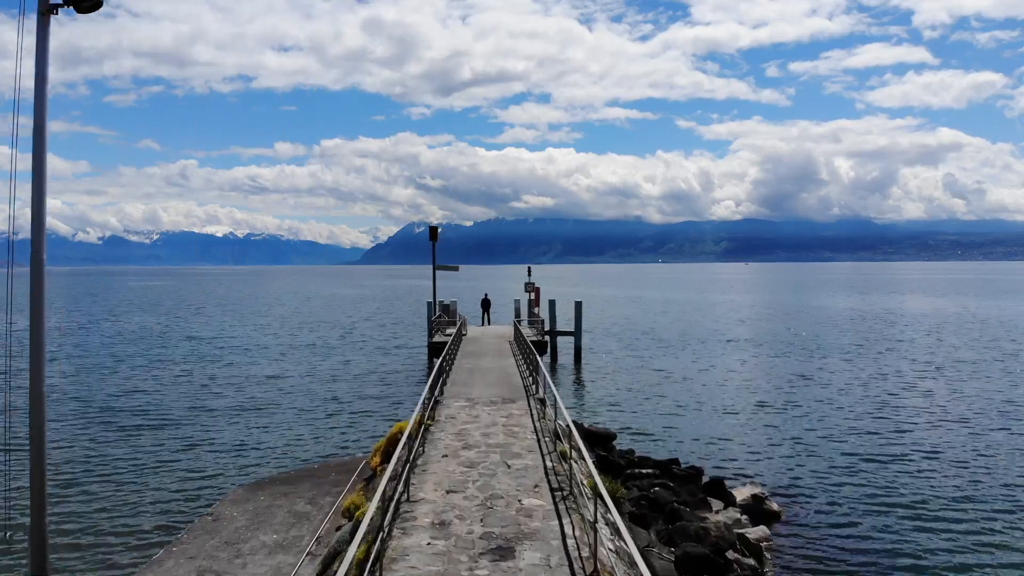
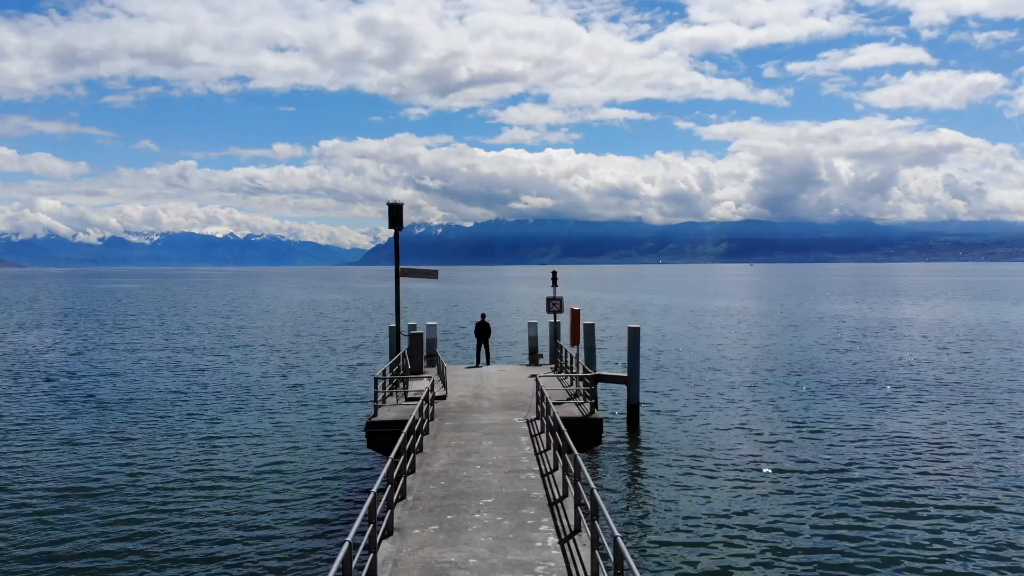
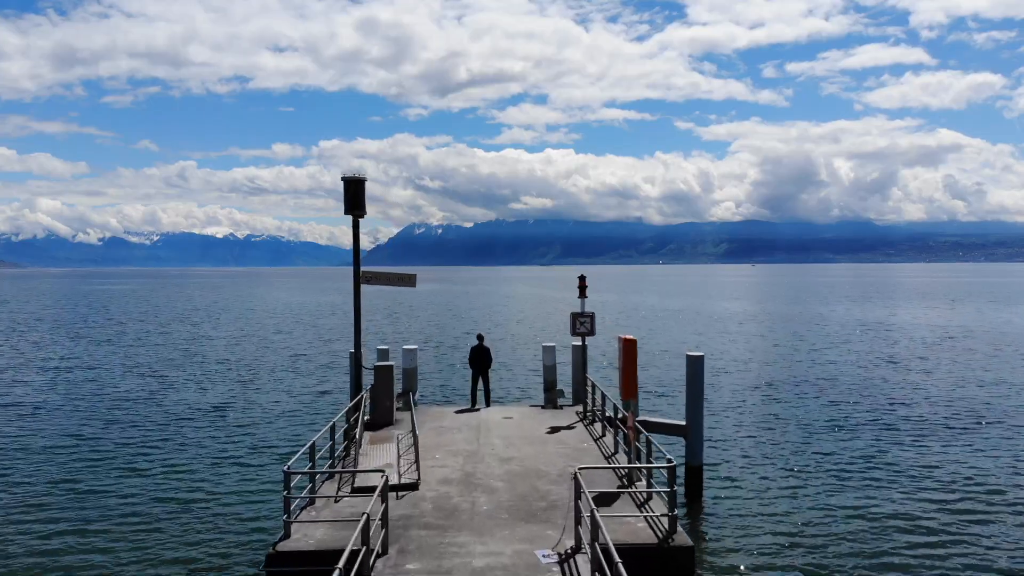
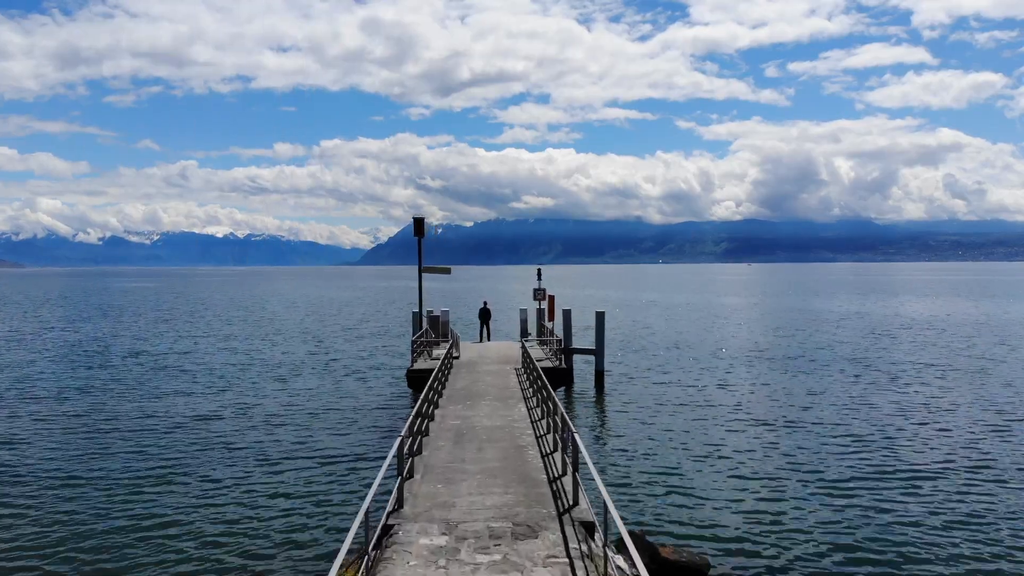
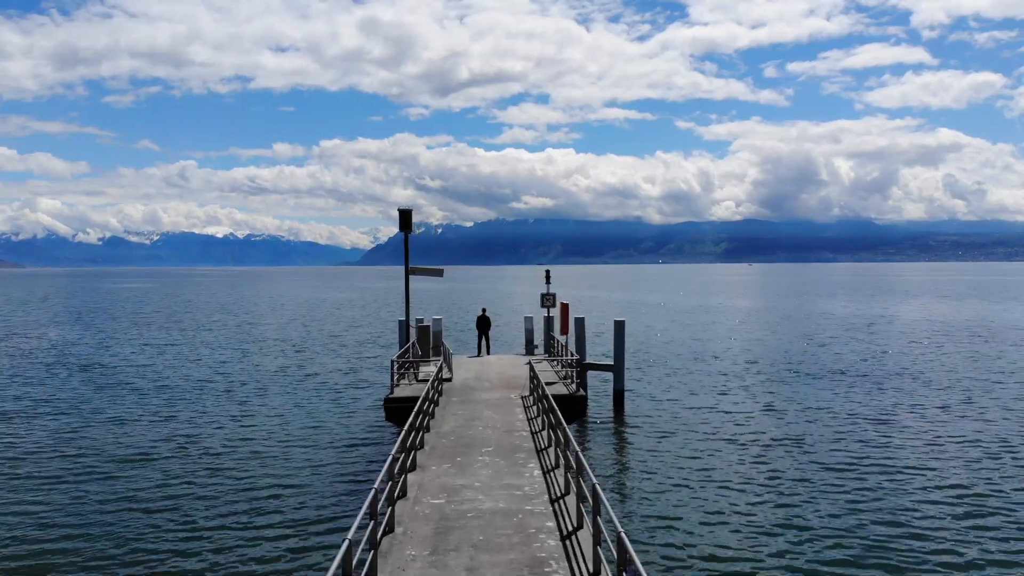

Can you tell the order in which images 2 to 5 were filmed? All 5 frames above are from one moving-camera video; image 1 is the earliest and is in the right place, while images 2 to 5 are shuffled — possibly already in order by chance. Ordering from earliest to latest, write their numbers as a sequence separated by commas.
4, 5, 2, 3
